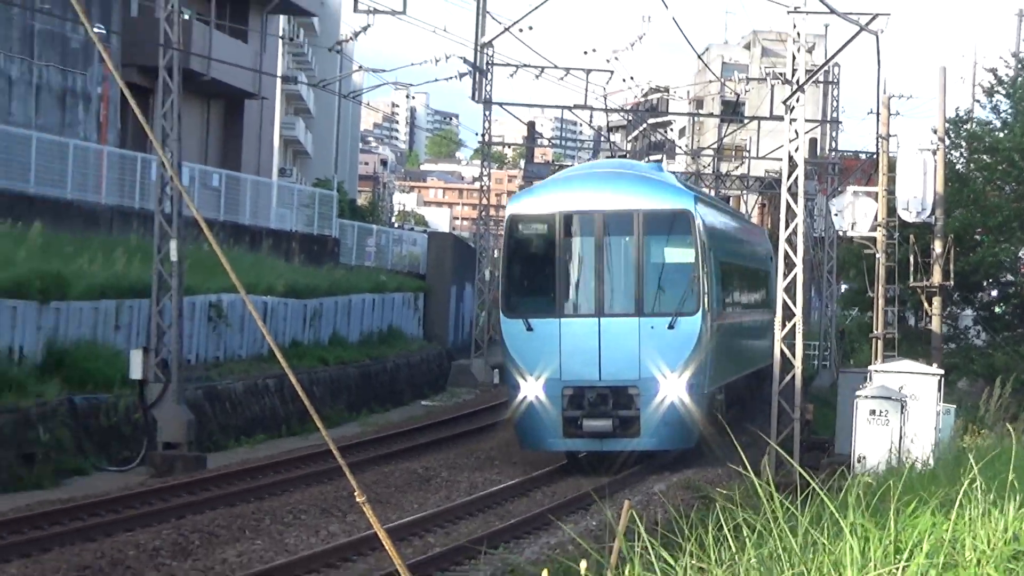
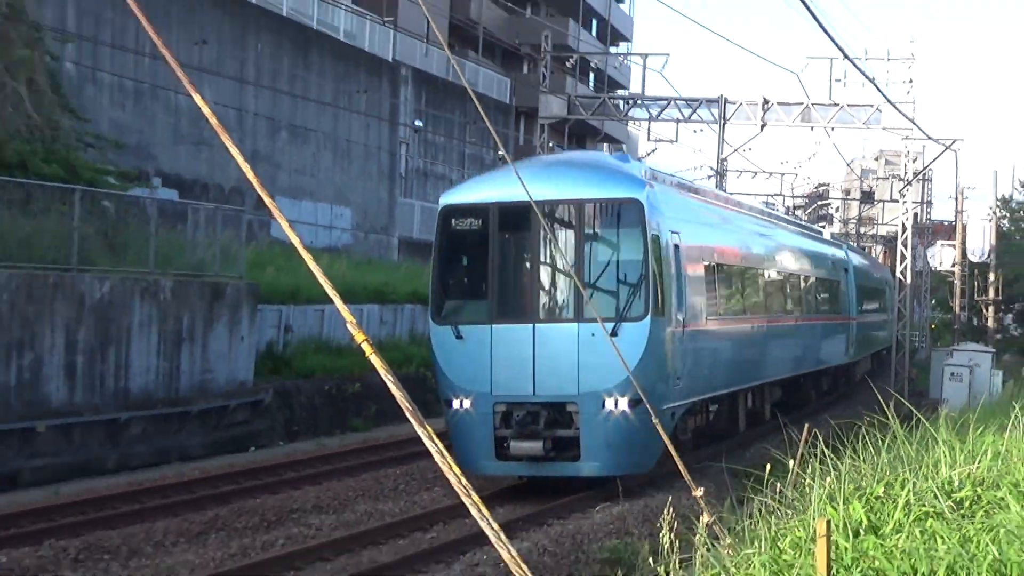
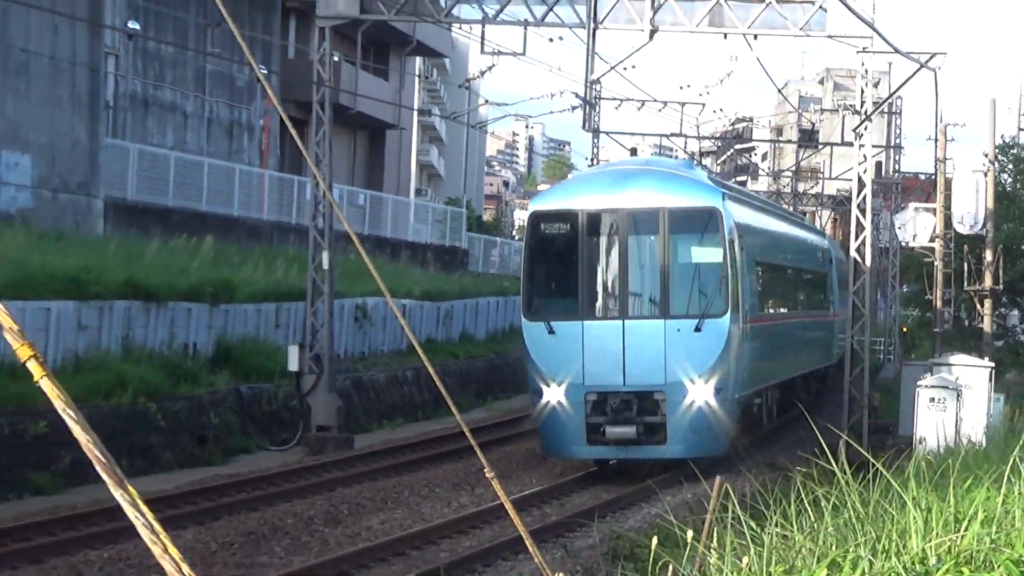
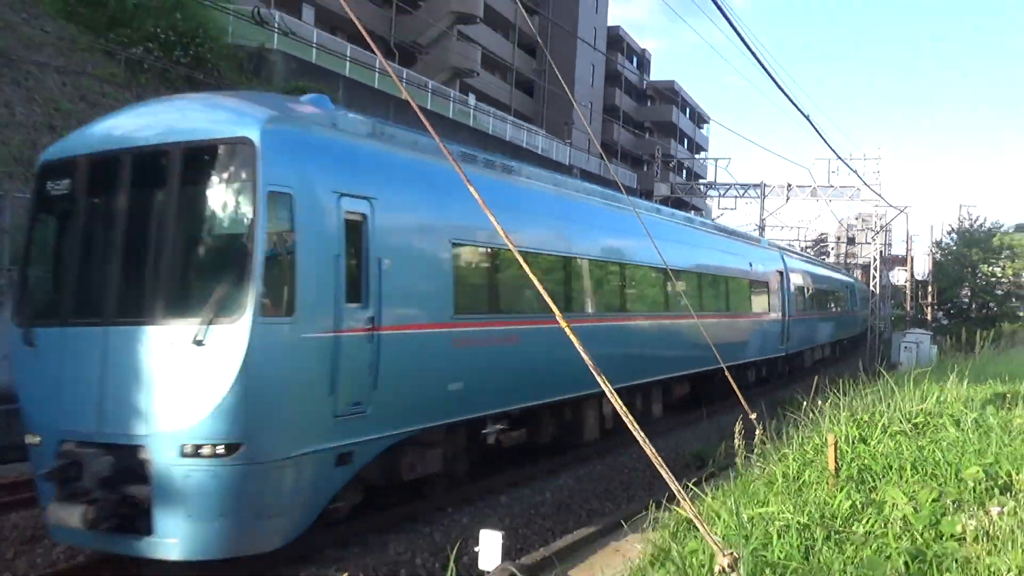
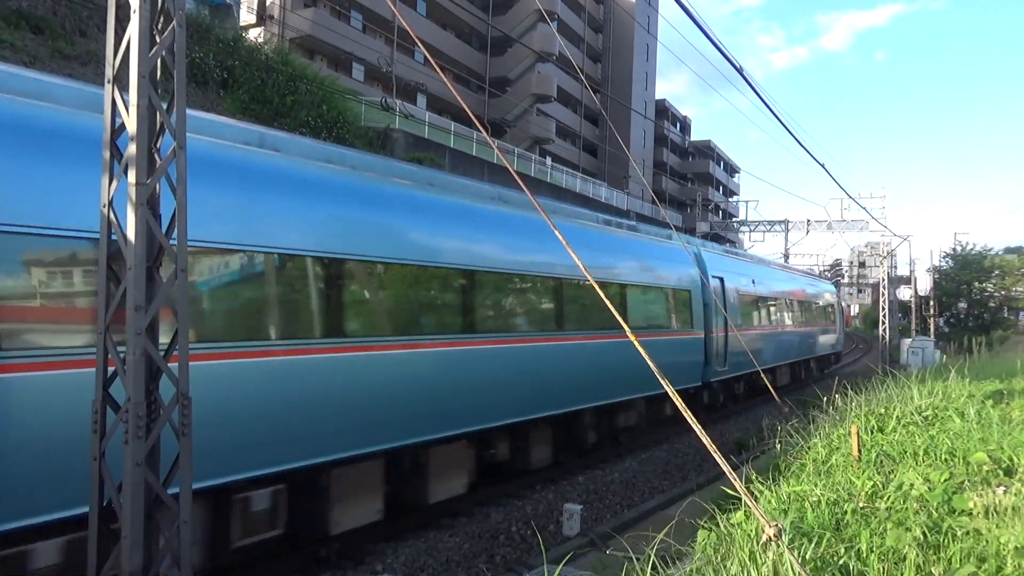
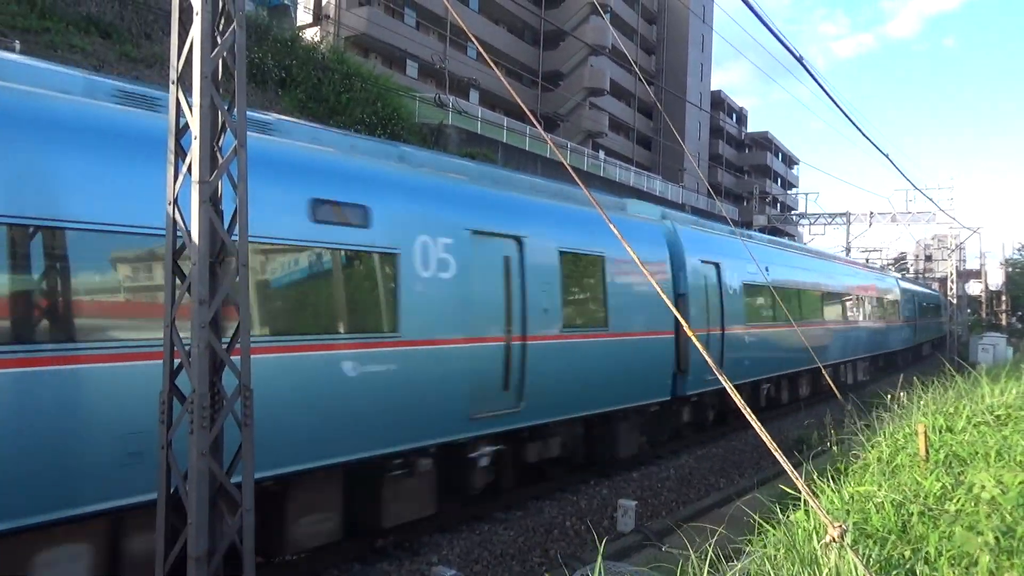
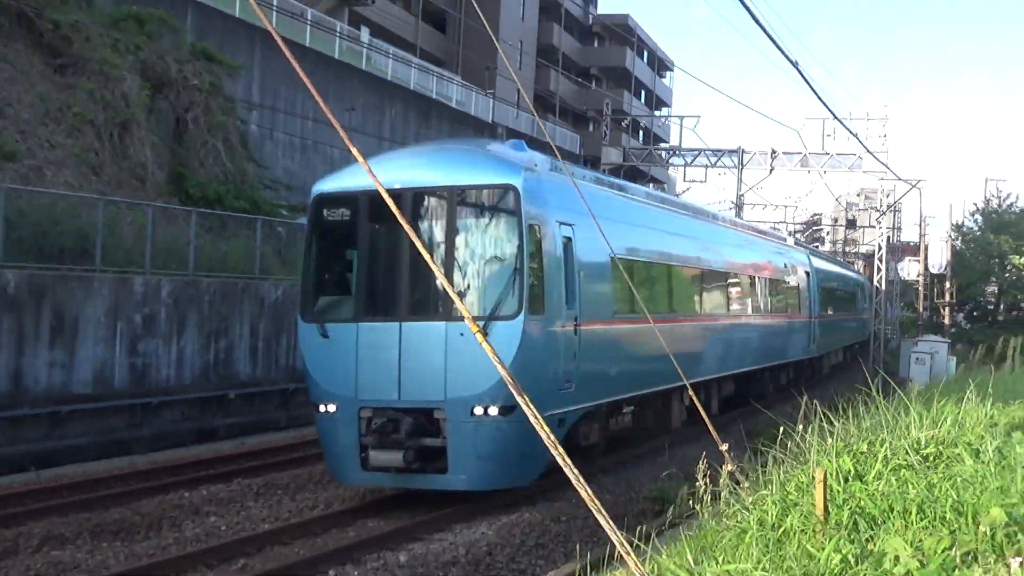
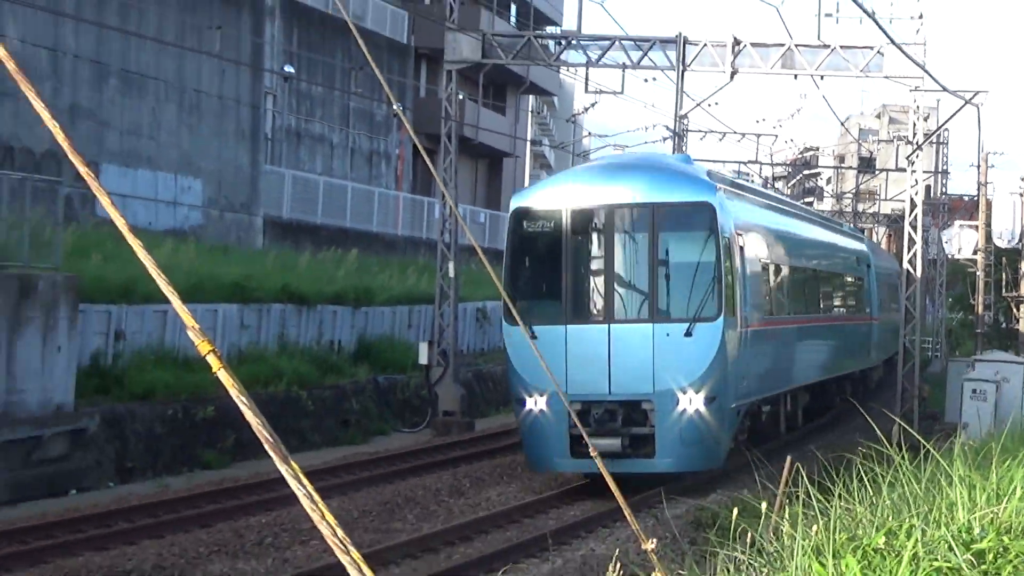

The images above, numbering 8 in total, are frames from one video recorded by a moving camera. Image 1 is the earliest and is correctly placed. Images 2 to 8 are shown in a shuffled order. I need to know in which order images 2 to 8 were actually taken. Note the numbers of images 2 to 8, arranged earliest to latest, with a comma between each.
3, 8, 2, 7, 4, 6, 5
